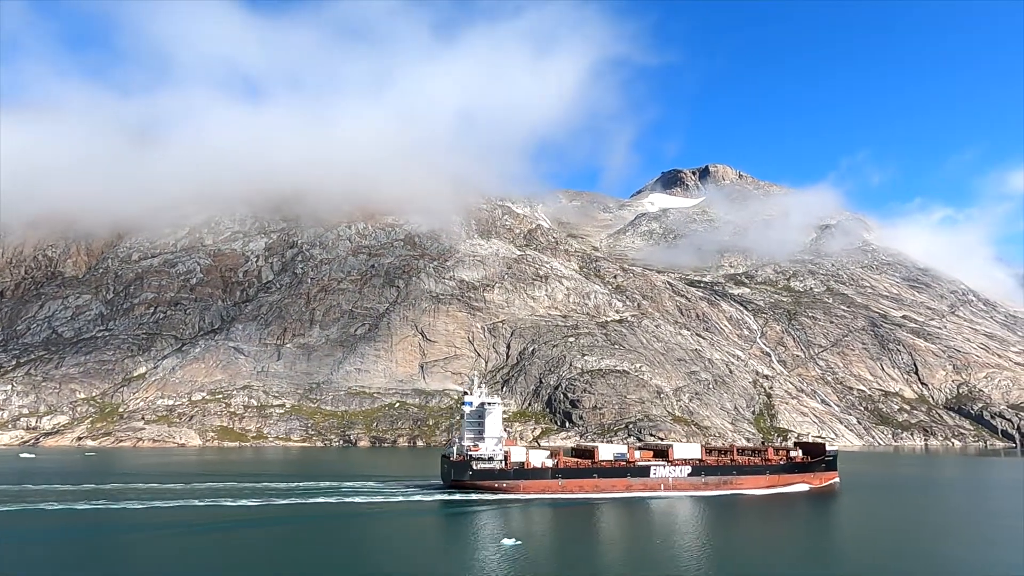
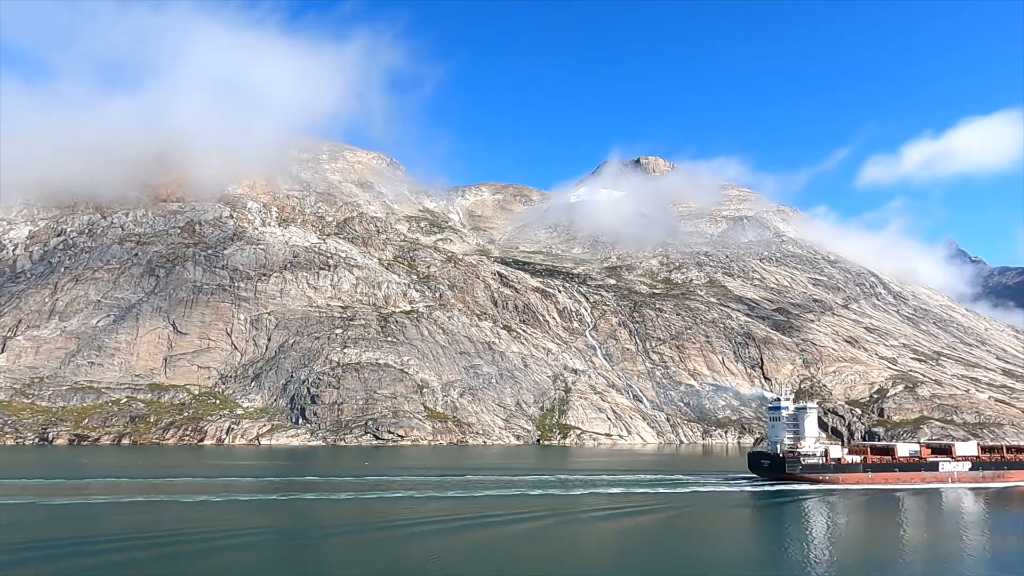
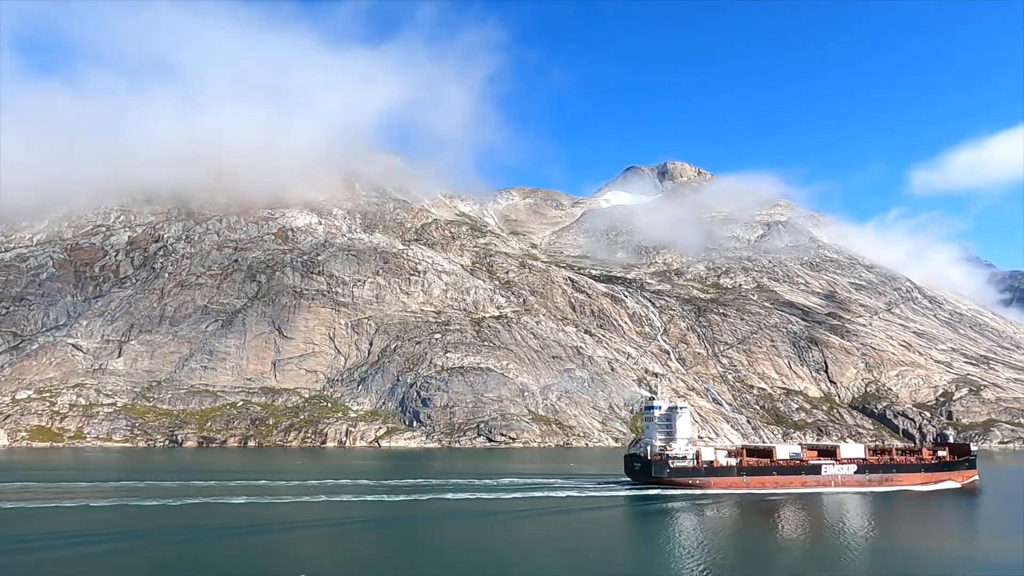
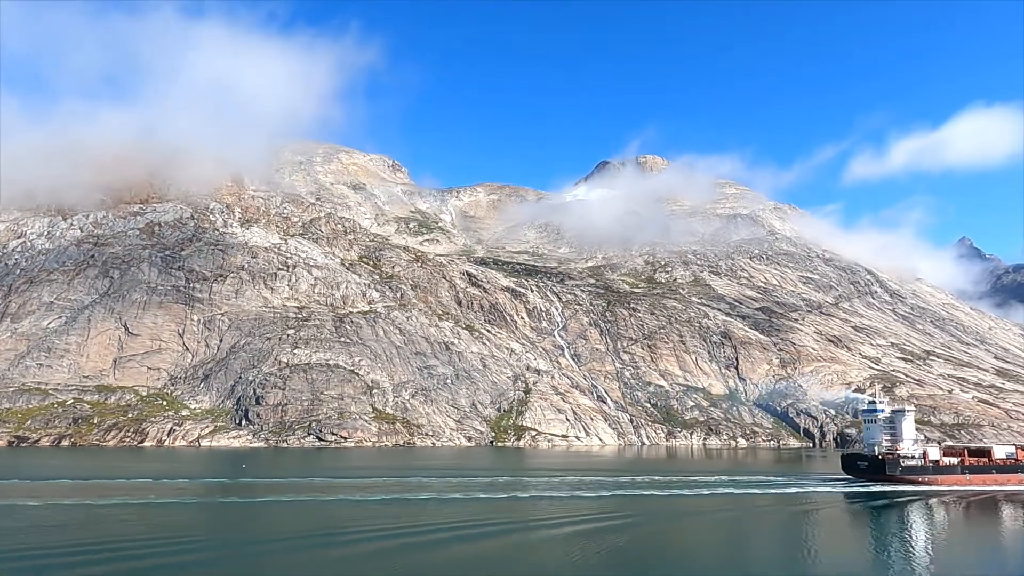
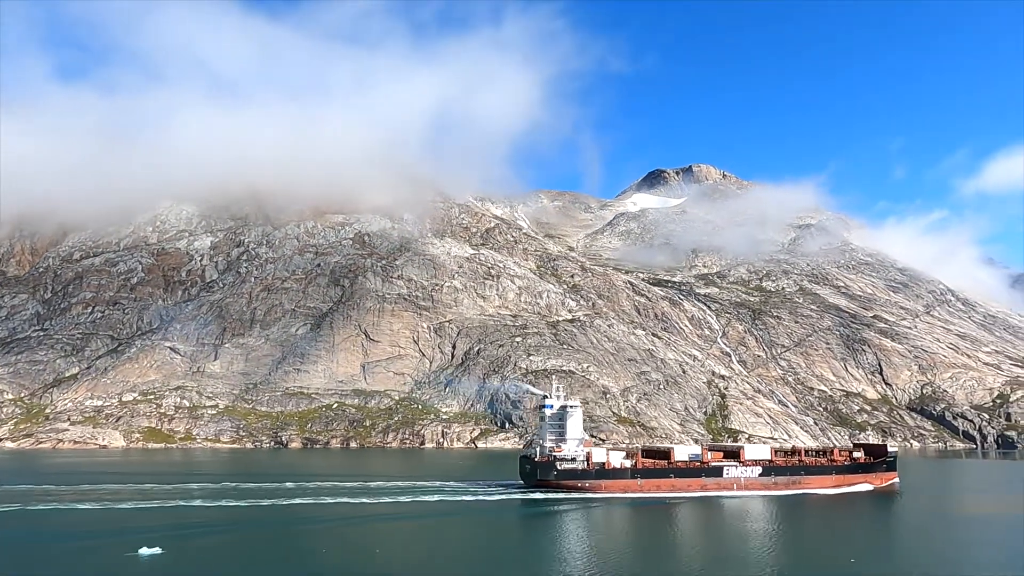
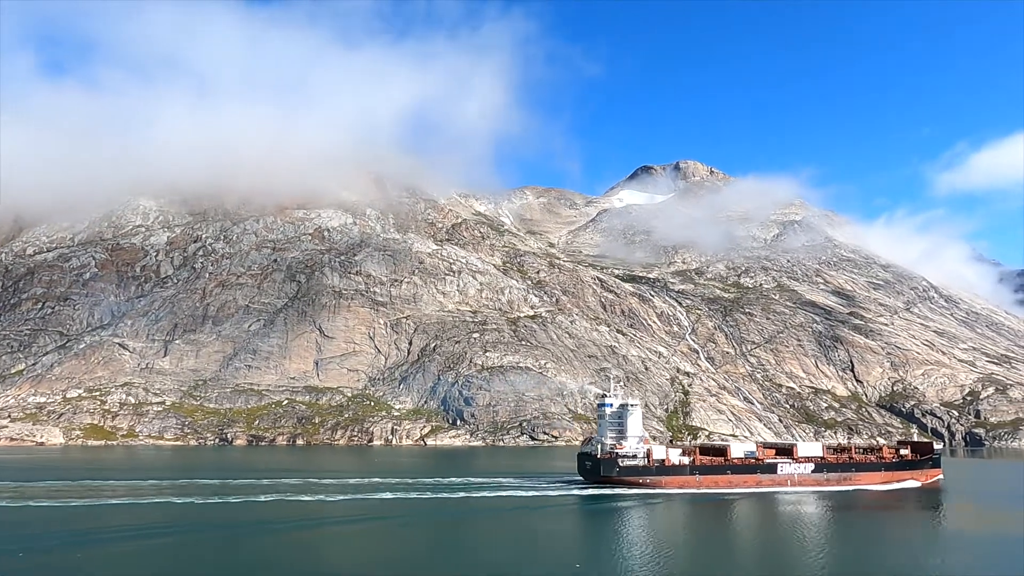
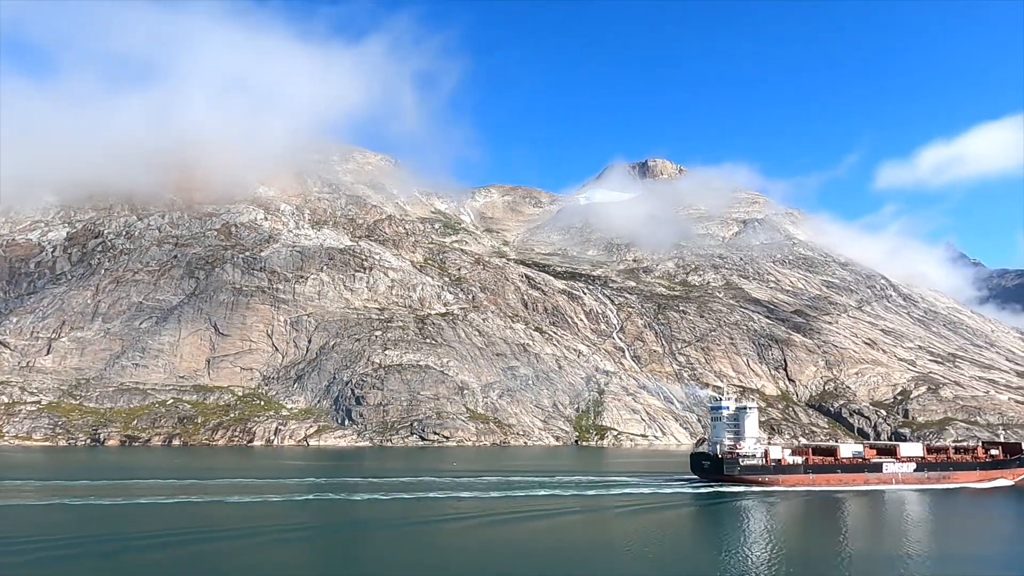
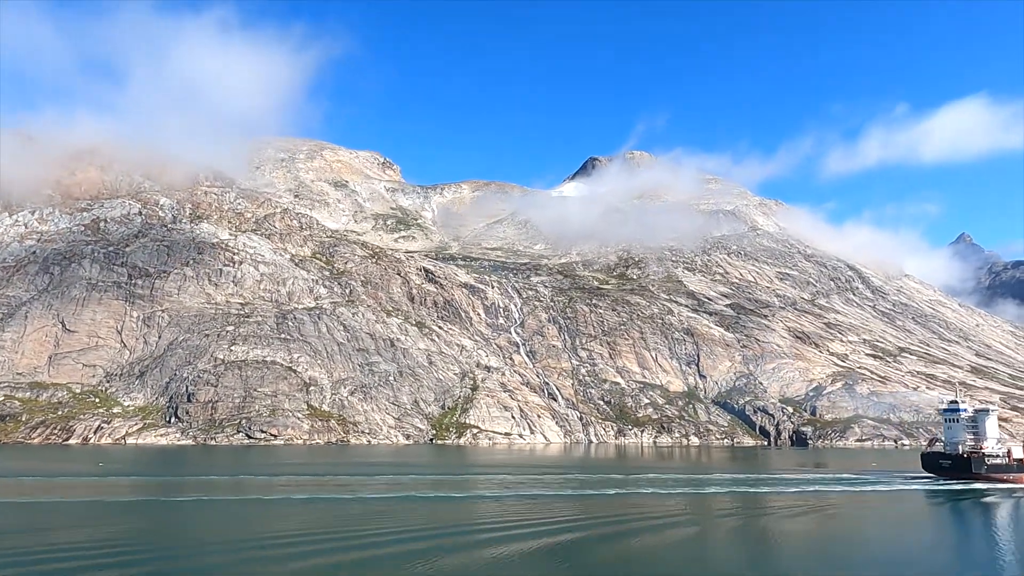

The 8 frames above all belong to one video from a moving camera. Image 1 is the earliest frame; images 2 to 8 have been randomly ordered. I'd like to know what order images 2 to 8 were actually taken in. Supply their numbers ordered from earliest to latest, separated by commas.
5, 6, 3, 7, 2, 4, 8
